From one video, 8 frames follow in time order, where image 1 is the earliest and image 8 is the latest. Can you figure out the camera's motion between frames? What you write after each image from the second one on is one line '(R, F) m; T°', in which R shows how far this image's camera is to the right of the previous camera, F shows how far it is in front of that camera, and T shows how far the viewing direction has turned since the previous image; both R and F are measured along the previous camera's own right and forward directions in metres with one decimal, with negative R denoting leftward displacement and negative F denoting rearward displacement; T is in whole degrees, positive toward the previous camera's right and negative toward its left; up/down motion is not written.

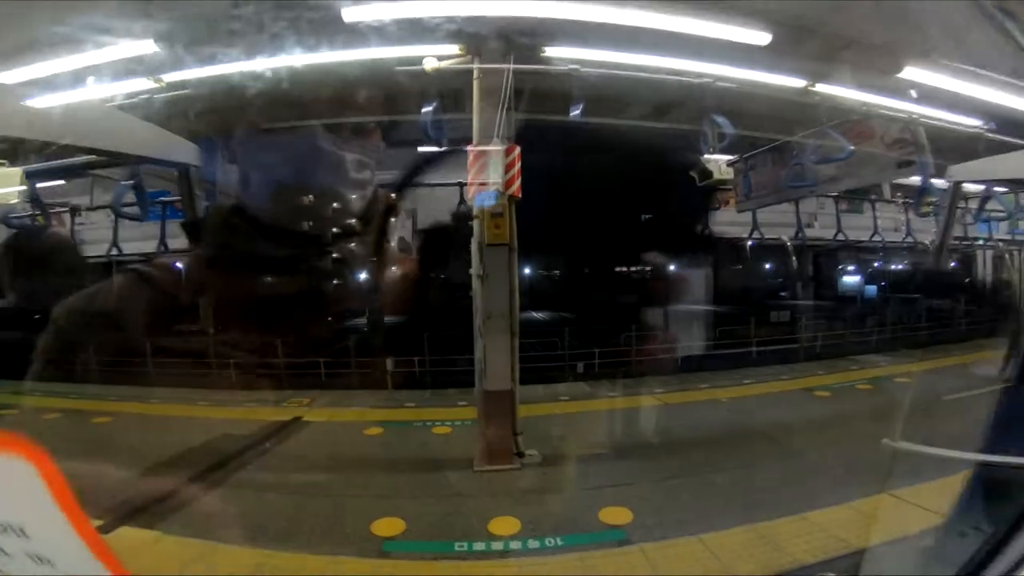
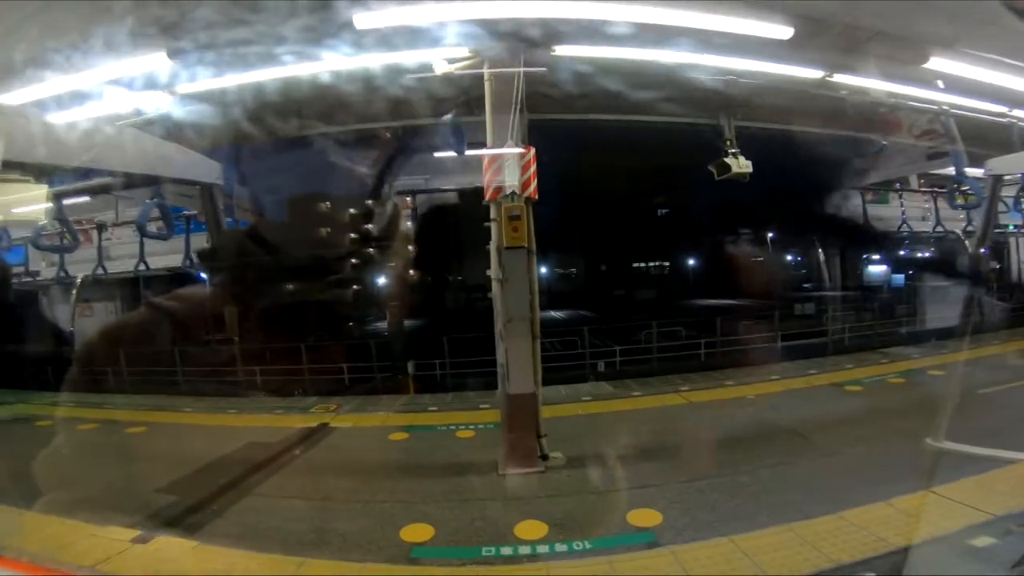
(0.0, 0.0) m; -2°
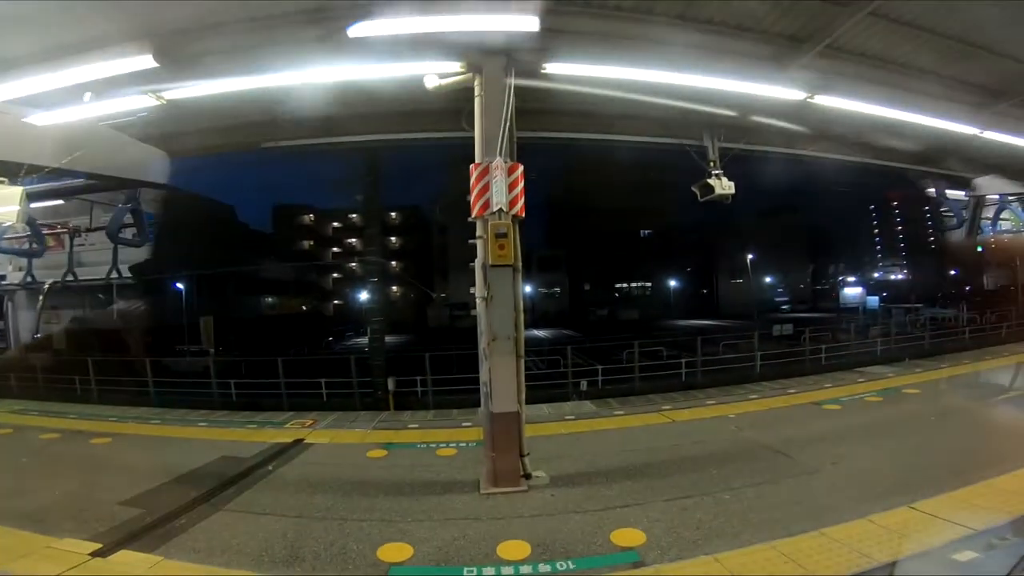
(0.0, 0.0) m; +2°
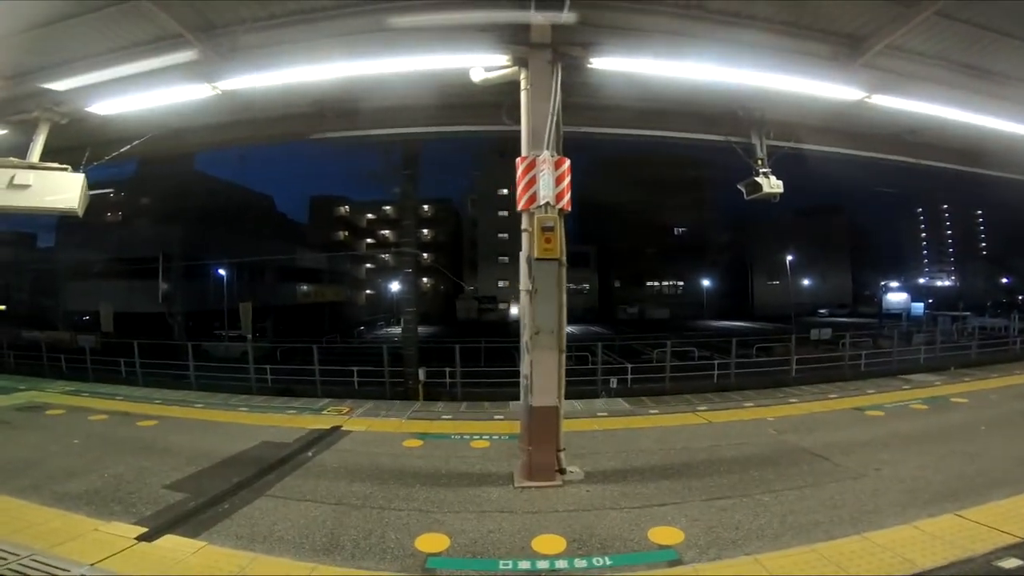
(-0.2, 0.0) m; -3°
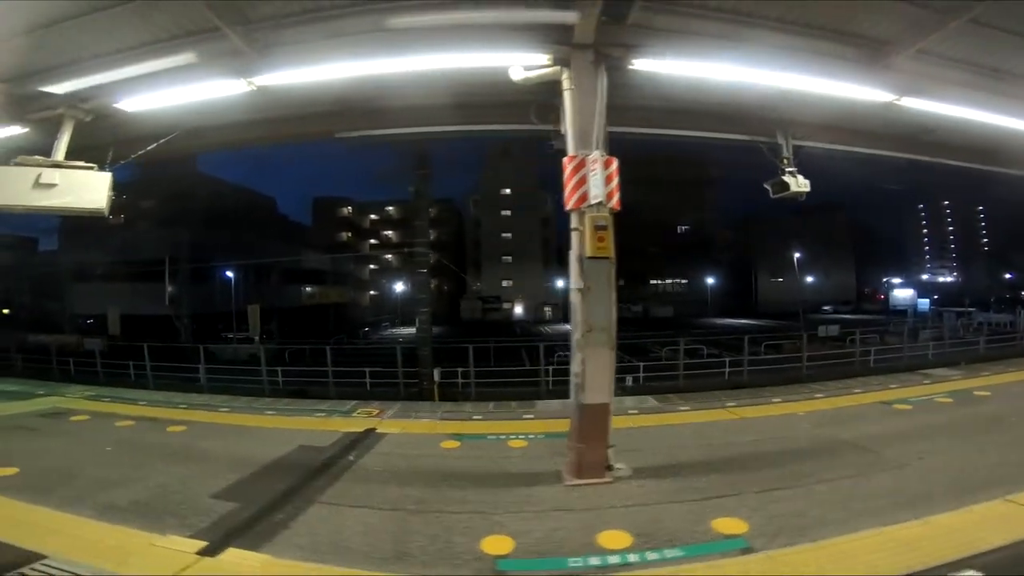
(-0.6, 0.0) m; +1°
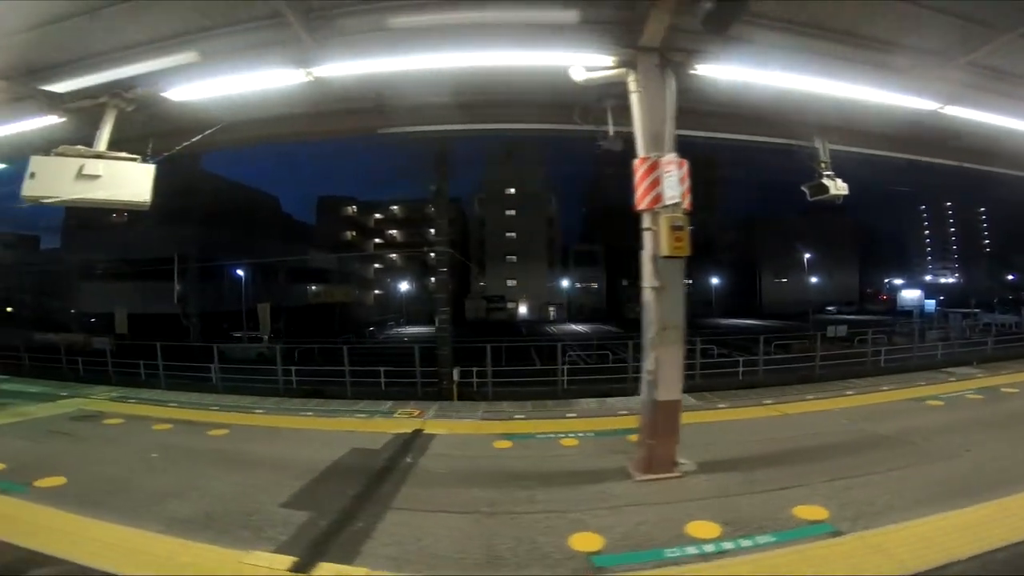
(-0.9, 0.0) m; +2°
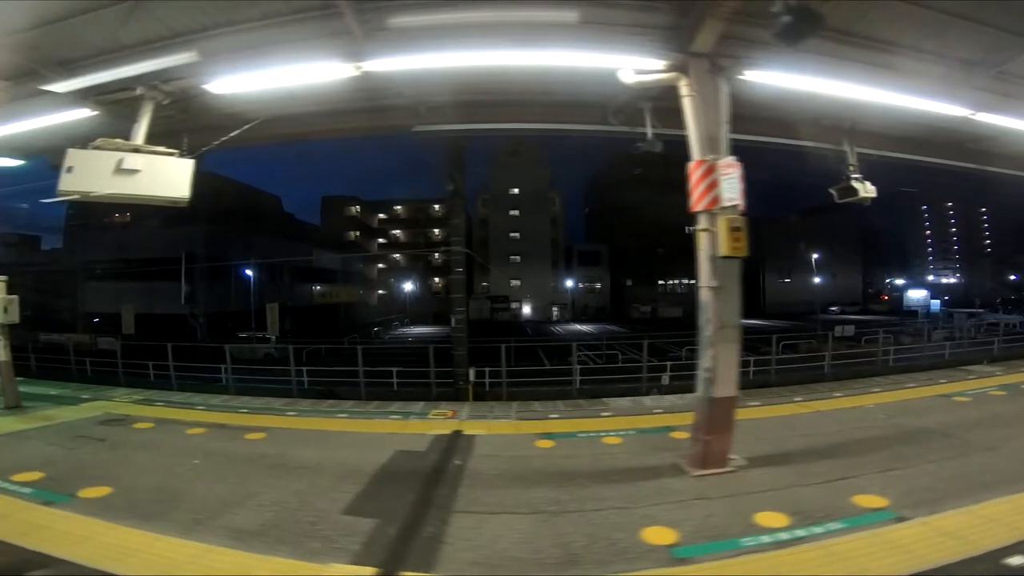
(-0.7, 0.0) m; +2°
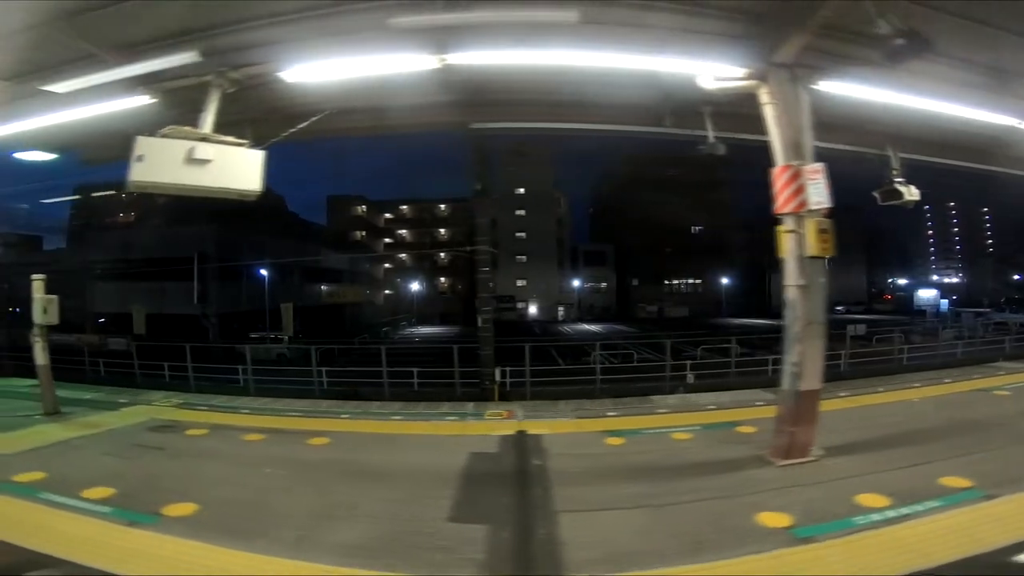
(-1.2, +0.1) m; +3°
